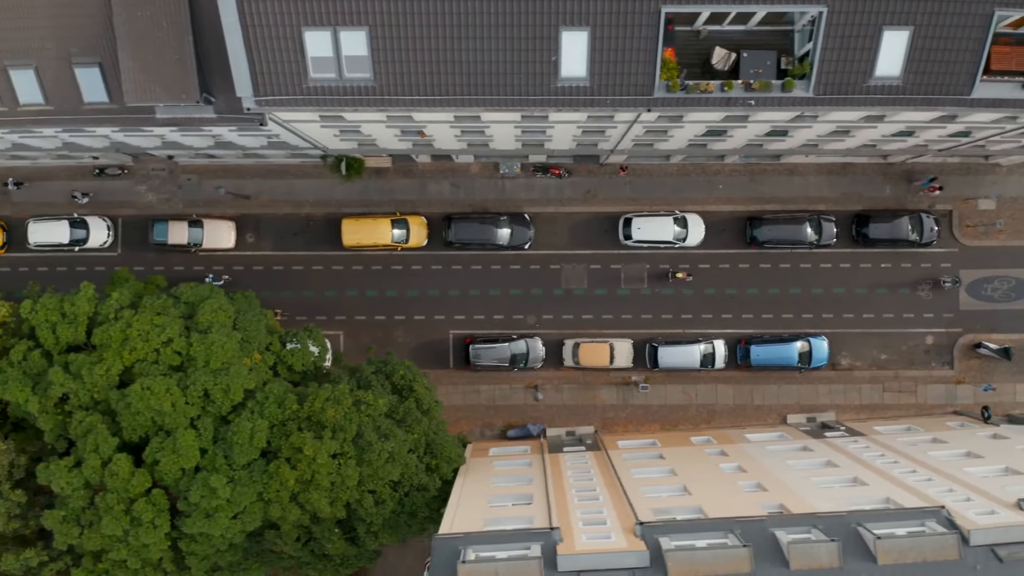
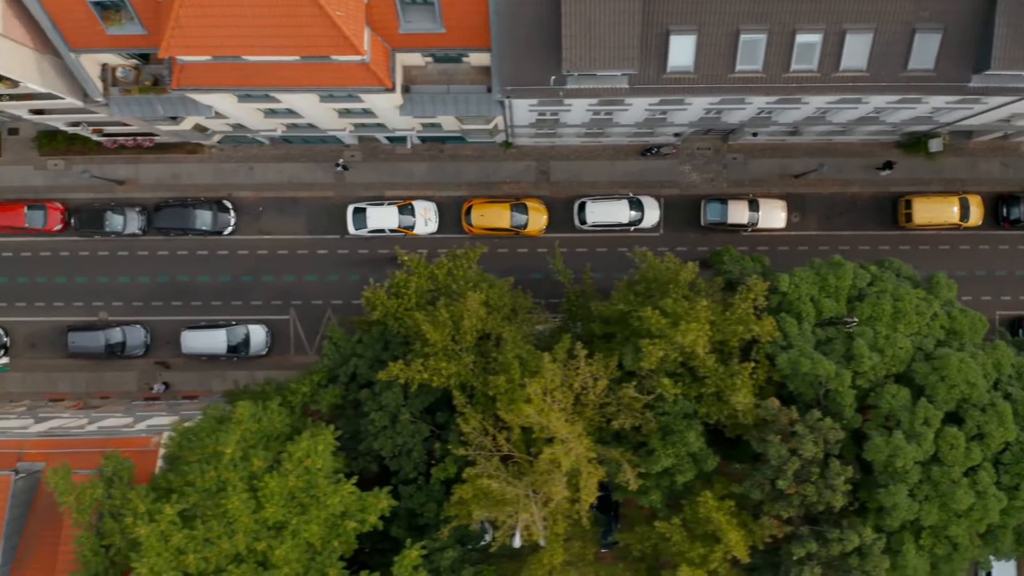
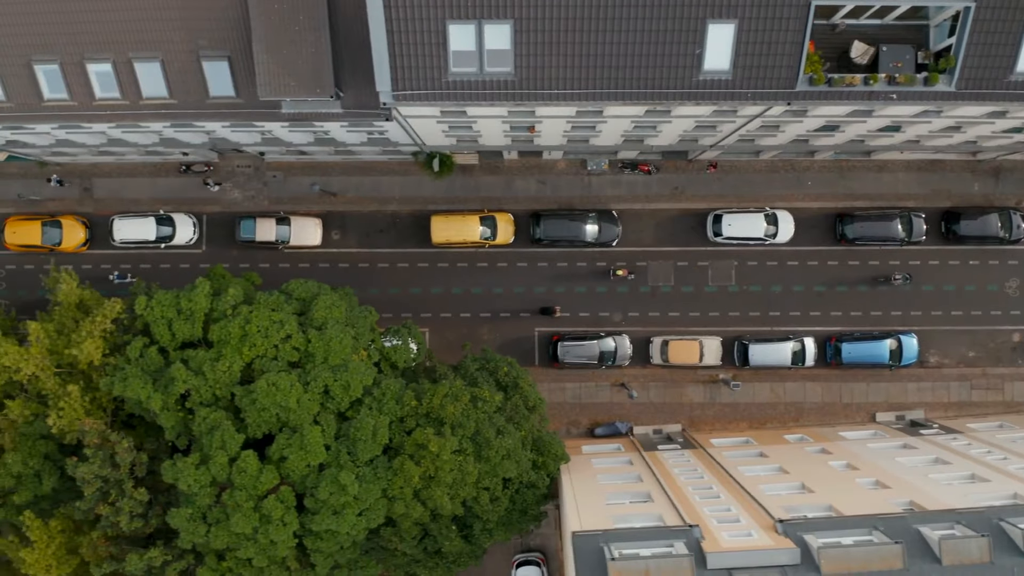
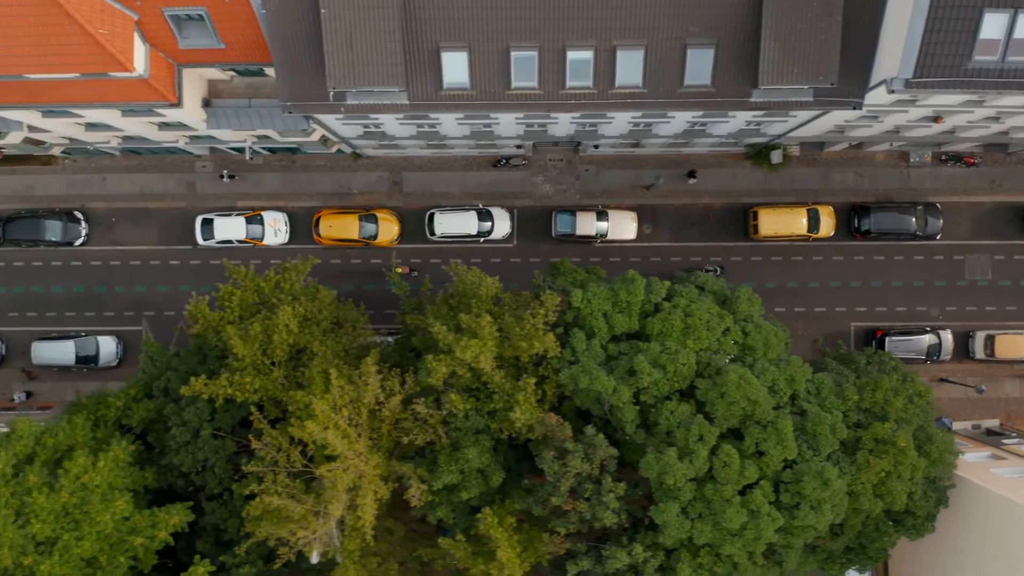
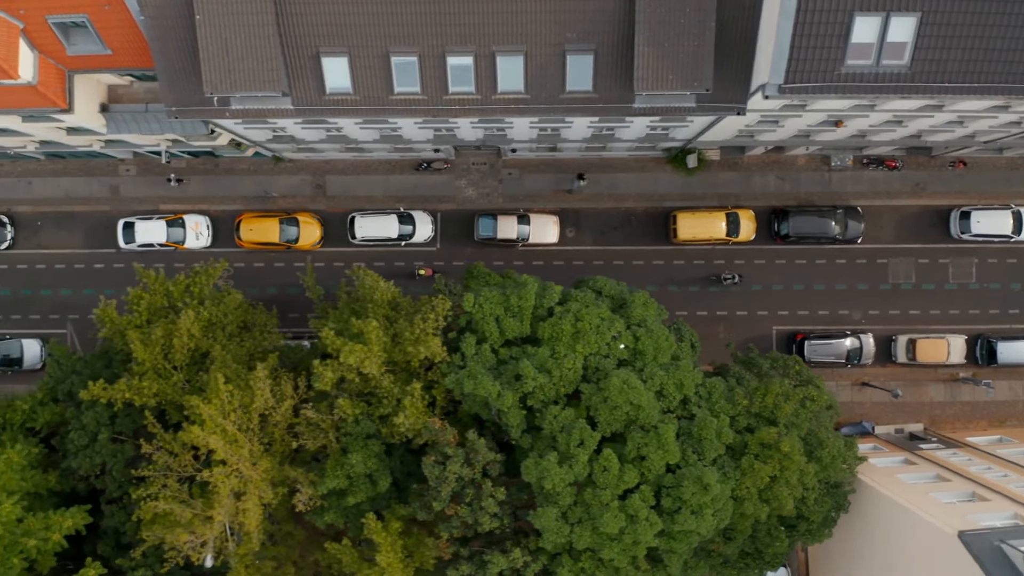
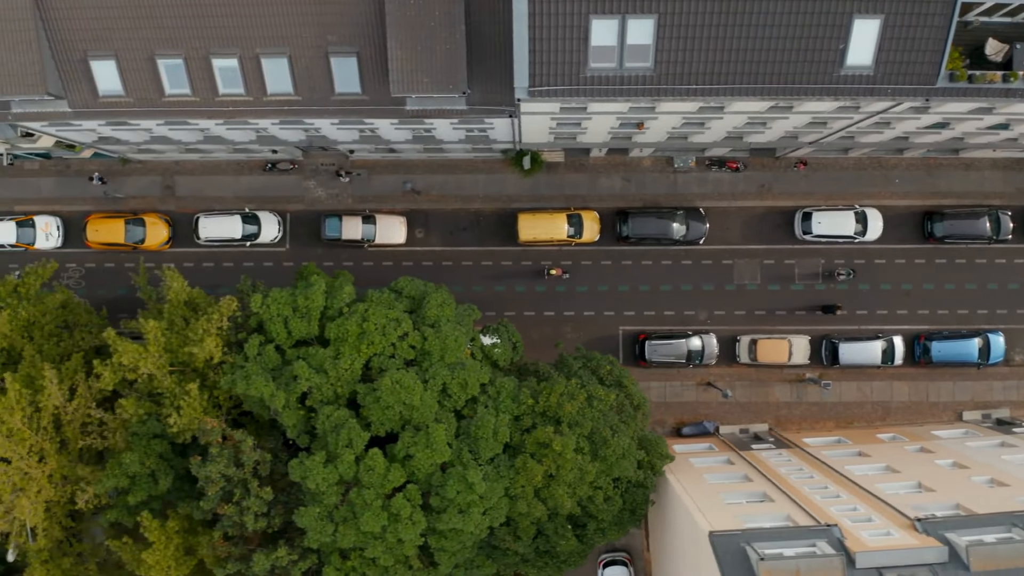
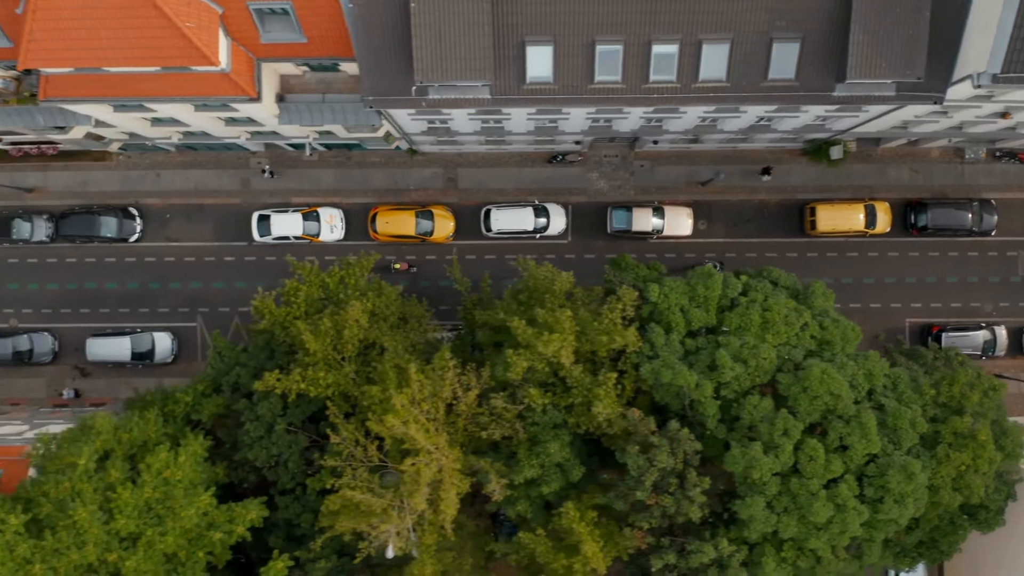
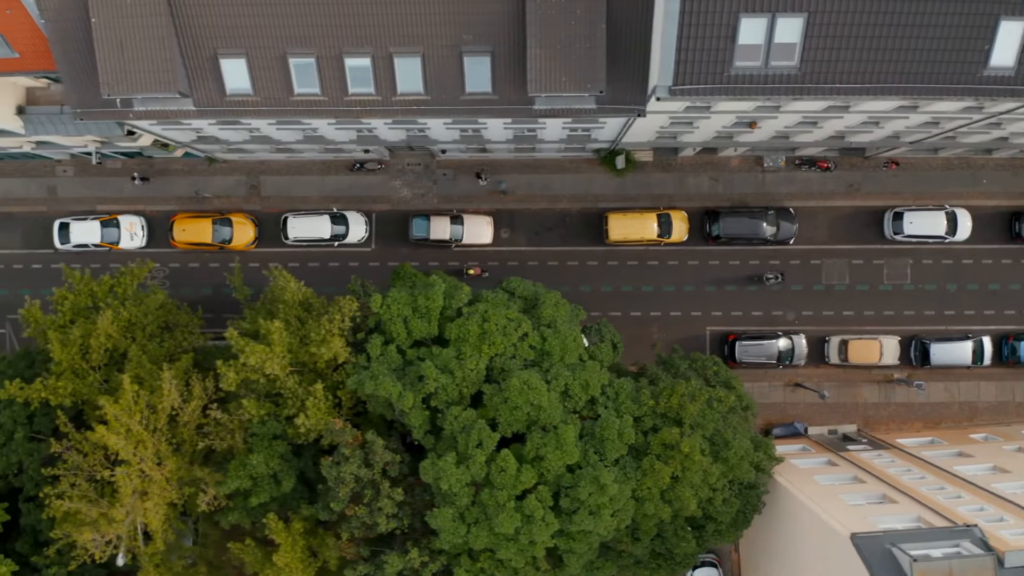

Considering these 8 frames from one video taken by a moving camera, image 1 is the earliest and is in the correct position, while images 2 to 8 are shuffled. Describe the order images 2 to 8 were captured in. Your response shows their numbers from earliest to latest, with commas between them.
3, 6, 8, 5, 4, 7, 2
